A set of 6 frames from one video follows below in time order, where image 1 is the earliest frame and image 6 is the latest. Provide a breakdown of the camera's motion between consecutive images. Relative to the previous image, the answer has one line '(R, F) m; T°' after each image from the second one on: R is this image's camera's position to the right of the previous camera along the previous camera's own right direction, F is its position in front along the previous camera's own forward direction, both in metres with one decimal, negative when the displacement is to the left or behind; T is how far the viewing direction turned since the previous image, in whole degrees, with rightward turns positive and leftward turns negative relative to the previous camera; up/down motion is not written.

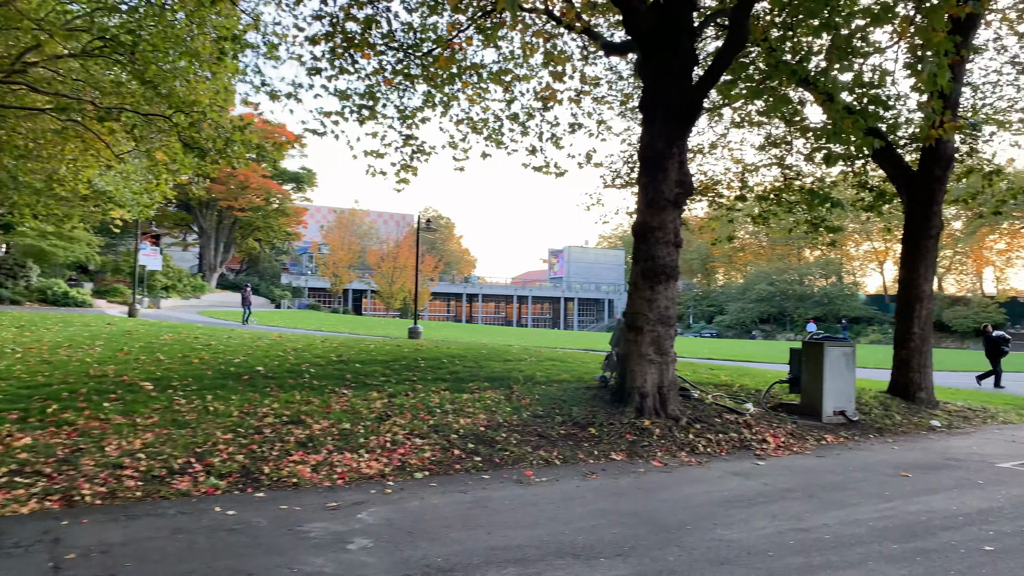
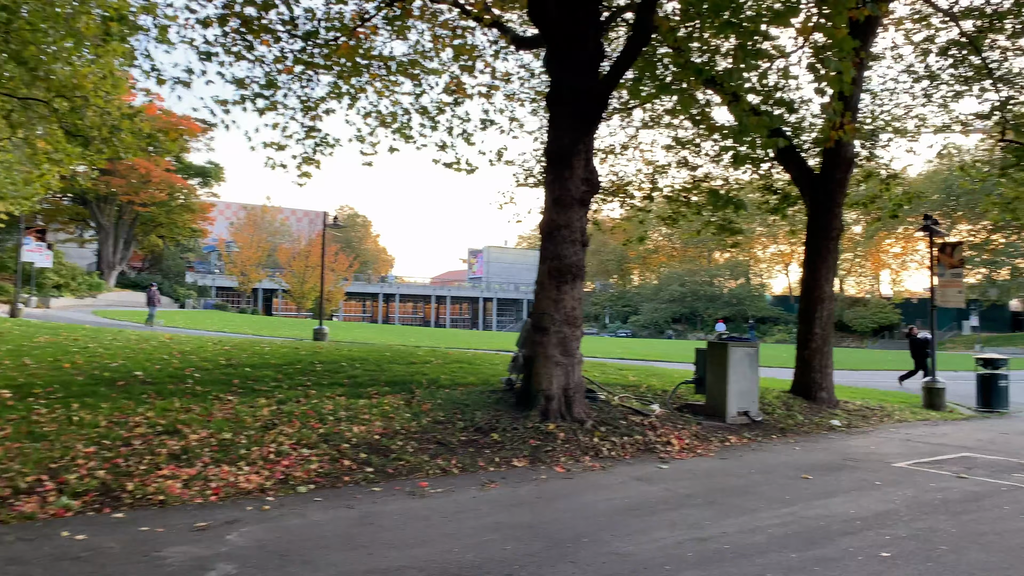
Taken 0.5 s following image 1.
(+0.2, +0.4) m; +6°
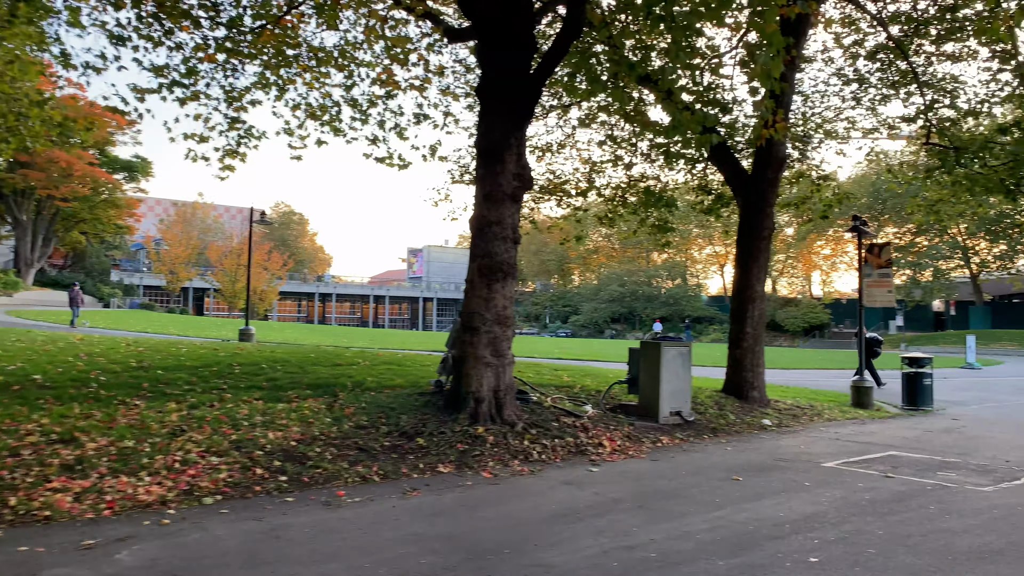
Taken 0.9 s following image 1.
(+0.1, +0.3) m; +4°
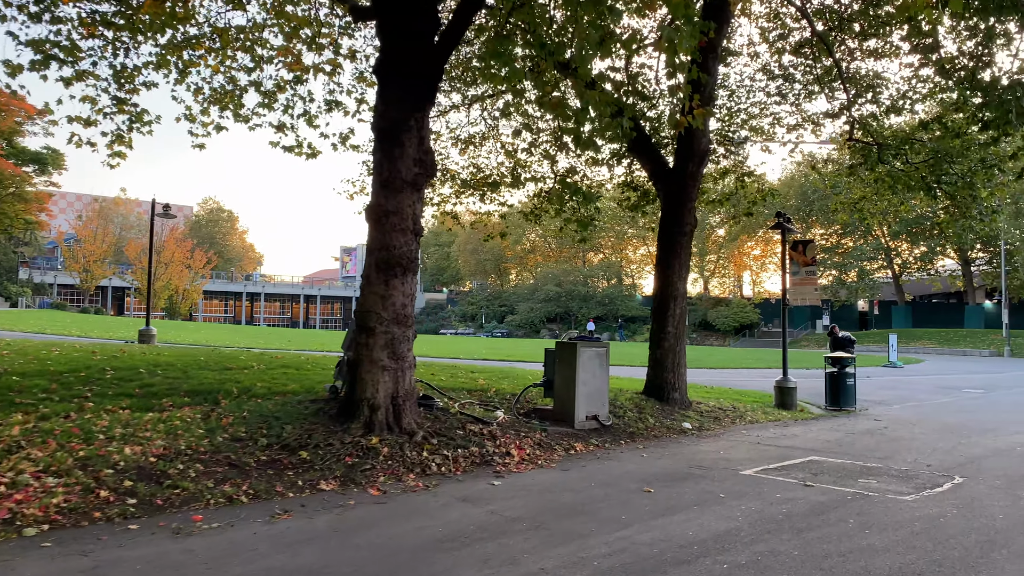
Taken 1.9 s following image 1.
(+0.4, +0.7) m; +4°
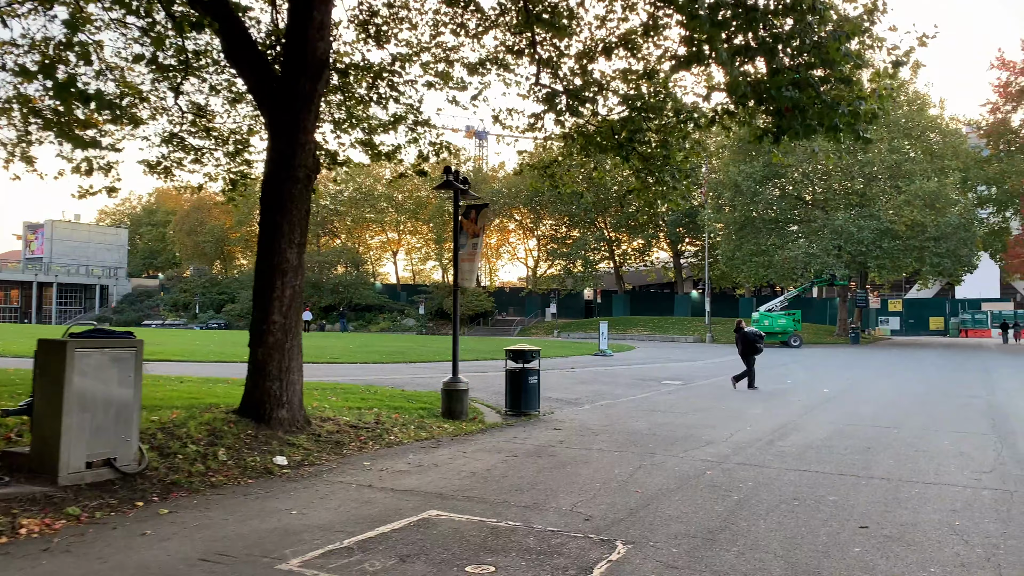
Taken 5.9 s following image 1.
(+2.1, +3.1) m; +18°
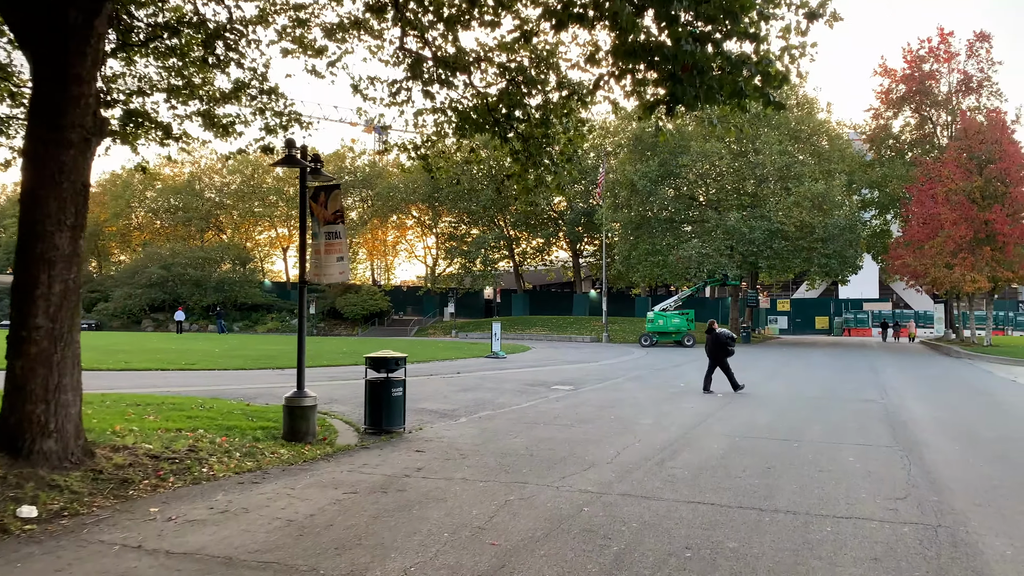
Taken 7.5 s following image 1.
(+0.5, +1.4) m; +7°
